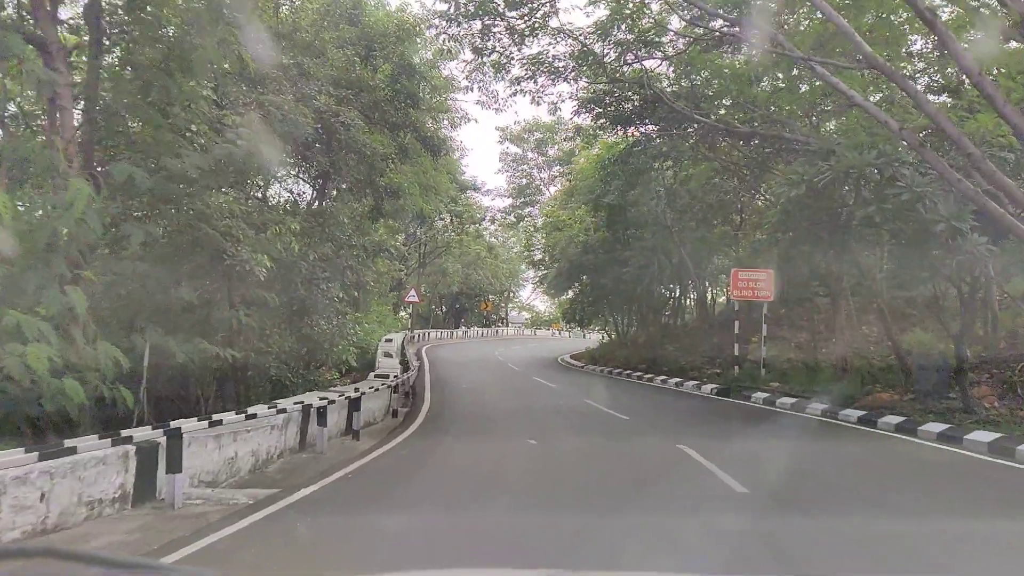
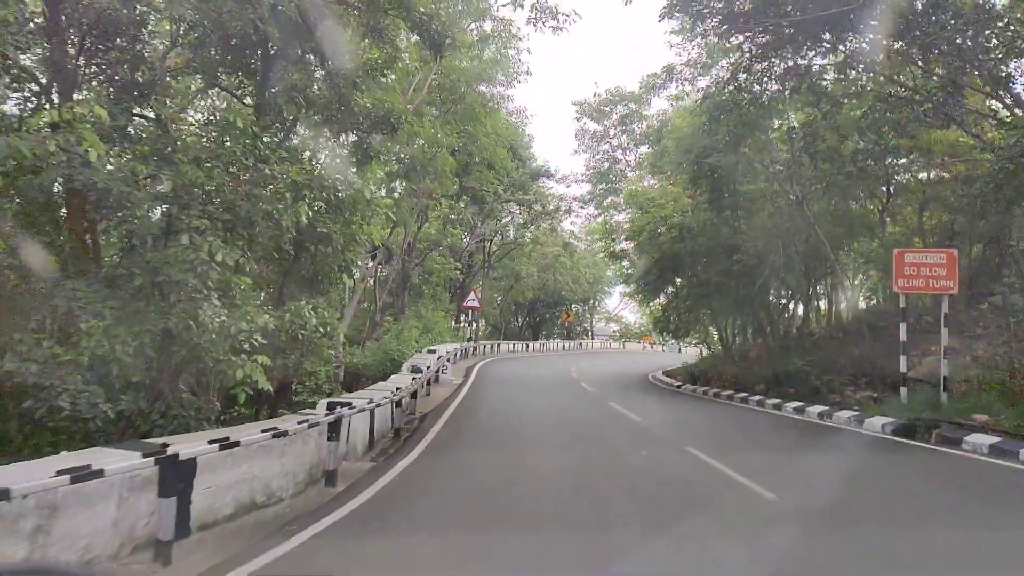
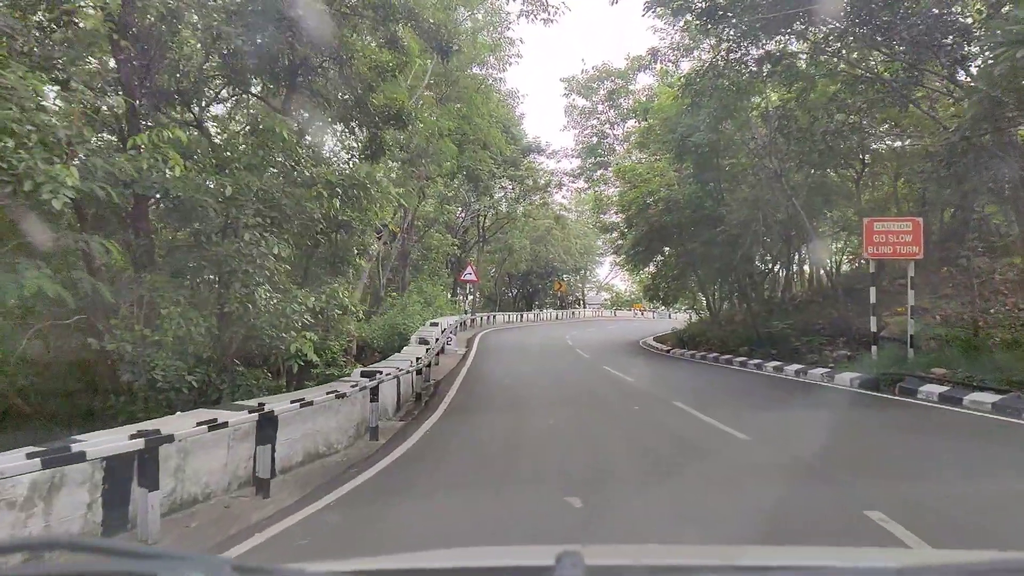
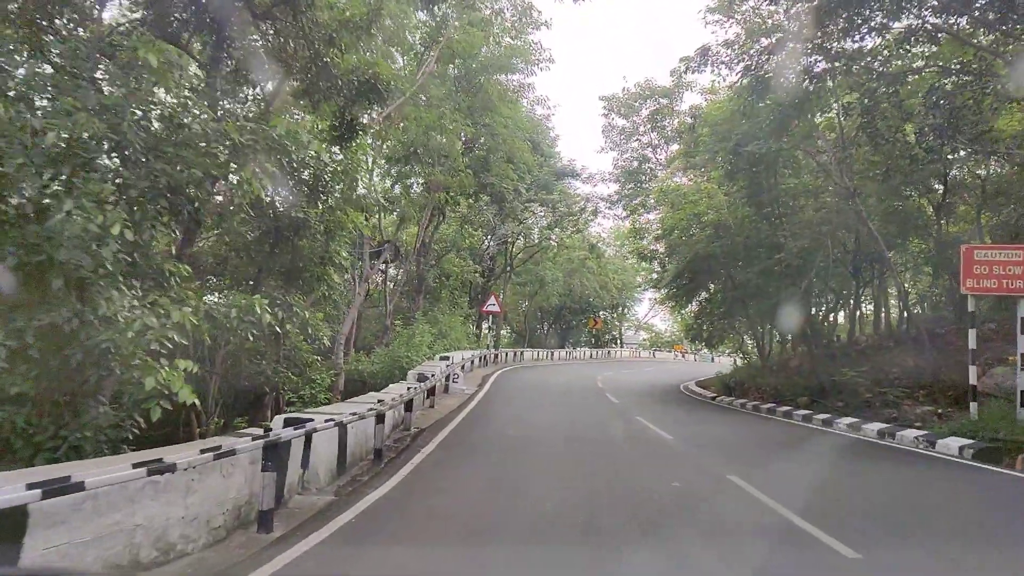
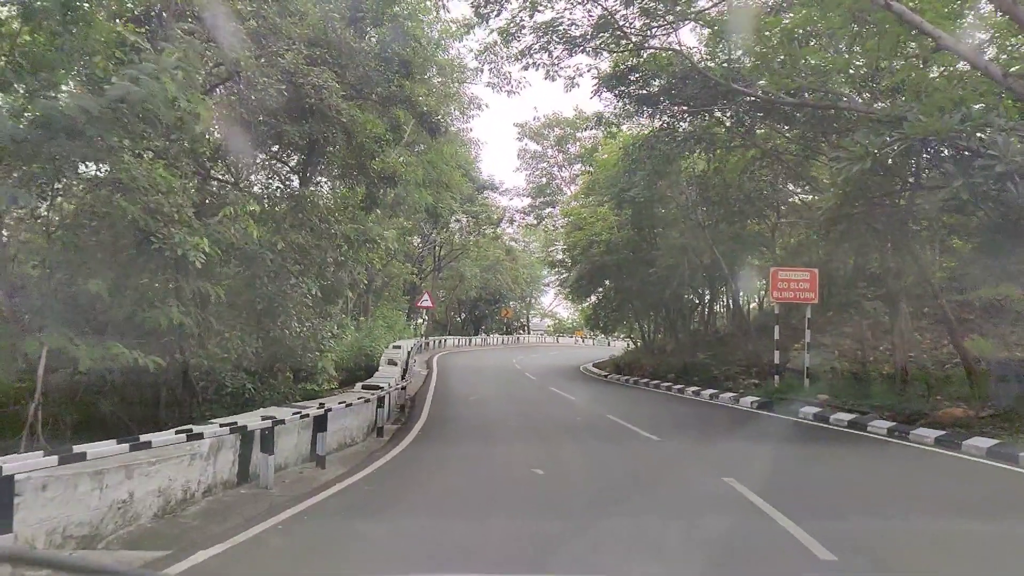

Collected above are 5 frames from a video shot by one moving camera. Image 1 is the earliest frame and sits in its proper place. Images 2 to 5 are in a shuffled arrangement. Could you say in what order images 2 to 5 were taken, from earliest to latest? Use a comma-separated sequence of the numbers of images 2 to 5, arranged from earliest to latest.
5, 3, 2, 4
